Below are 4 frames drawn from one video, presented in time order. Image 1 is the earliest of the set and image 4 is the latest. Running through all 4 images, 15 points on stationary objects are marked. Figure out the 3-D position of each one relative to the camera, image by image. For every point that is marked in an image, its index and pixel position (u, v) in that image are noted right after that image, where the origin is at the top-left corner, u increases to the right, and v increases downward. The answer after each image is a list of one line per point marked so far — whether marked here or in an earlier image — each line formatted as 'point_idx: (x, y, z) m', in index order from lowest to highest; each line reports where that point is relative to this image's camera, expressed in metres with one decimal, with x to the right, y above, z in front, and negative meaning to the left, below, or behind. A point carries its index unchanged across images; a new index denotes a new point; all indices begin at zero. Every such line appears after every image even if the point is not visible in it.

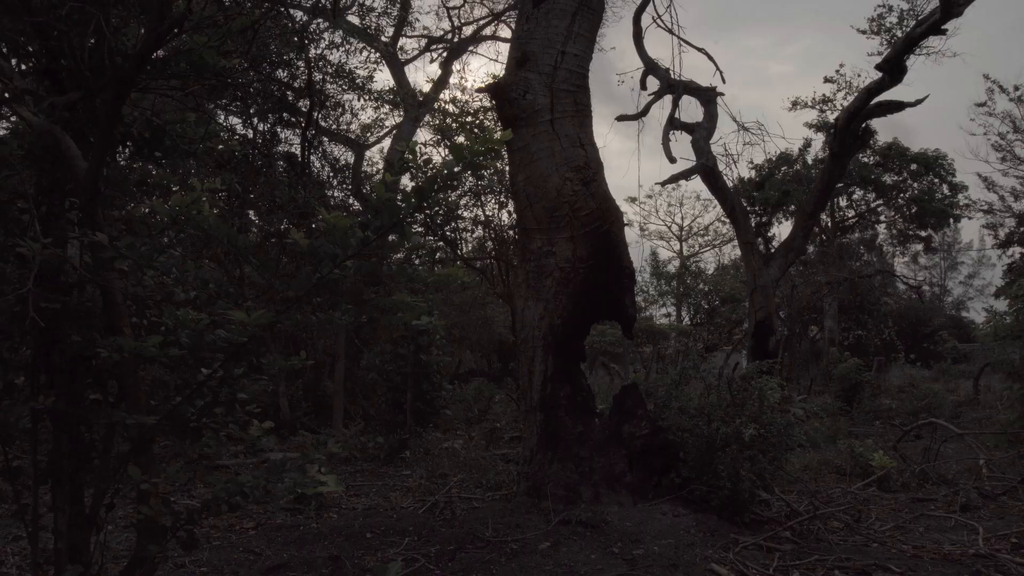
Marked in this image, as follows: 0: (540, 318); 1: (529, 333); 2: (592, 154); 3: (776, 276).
0: (+0.2, -0.2, +6.2) m
1: (+0.1, -0.3, +6.3) m
2: (+0.6, +1.0, +6.2) m
3: (+4.7, +0.1, +15.0) m
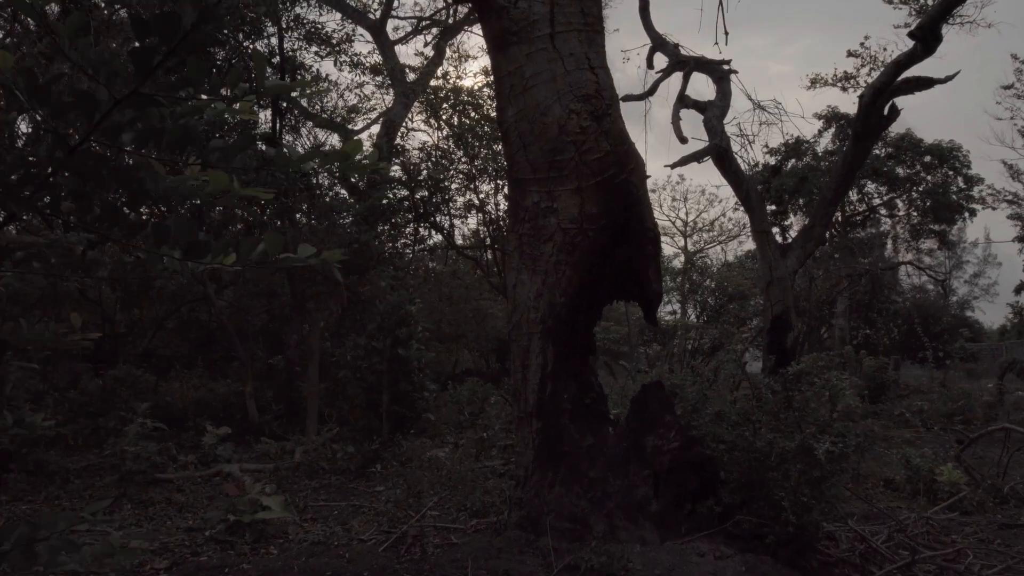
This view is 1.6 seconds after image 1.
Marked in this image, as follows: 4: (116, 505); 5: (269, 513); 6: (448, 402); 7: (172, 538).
0: (+0.1, 0.0, +4.8) m
1: (+0.1, -0.1, +4.8) m
2: (+0.5, +1.2, +4.7) m
3: (+4.6, +0.3, +13.5) m
4: (-3.4, -1.9, +7.1) m
5: (-1.6, -1.5, +5.6) m
6: (-0.9, -1.6, +11.5) m
7: (-2.4, -1.8, +5.9) m
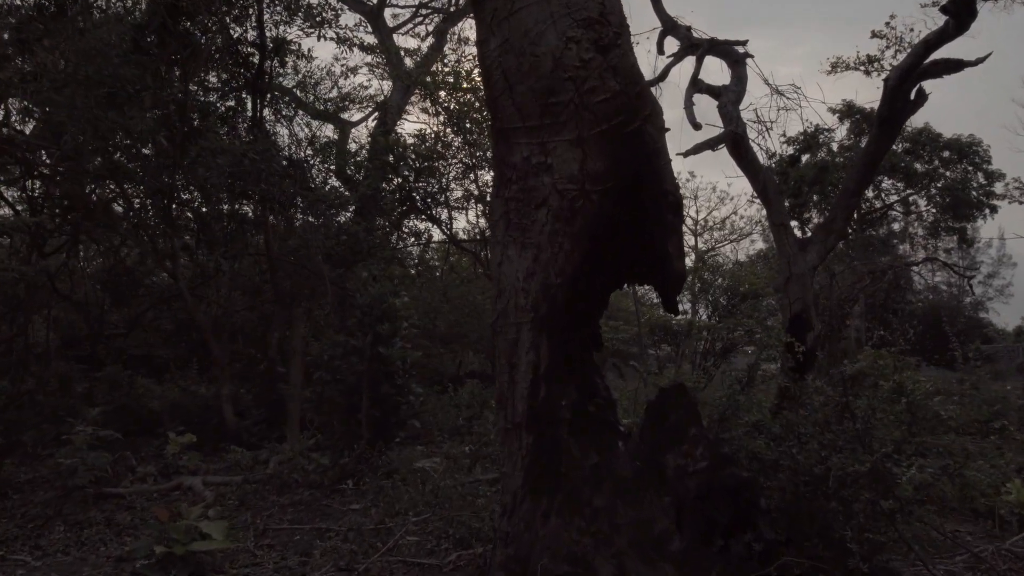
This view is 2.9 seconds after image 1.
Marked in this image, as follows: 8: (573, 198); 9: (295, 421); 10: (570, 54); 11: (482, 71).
0: (+0.1, +0.1, +3.8) m
1: (0.0, 0.0, +3.9) m
2: (+0.5, +1.3, +3.7) m
3: (+4.6, +0.4, +12.5) m
4: (-3.4, -1.8, +6.2) m
5: (-1.7, -1.4, +4.6) m
6: (-0.9, -1.5, +10.5) m
7: (-2.5, -1.7, +5.0) m
8: (+0.3, +0.4, +3.7) m
9: (-2.7, -1.7, +10.5) m
10: (+0.3, +1.0, +3.6) m
11: (-0.1, +1.0, +3.9) m
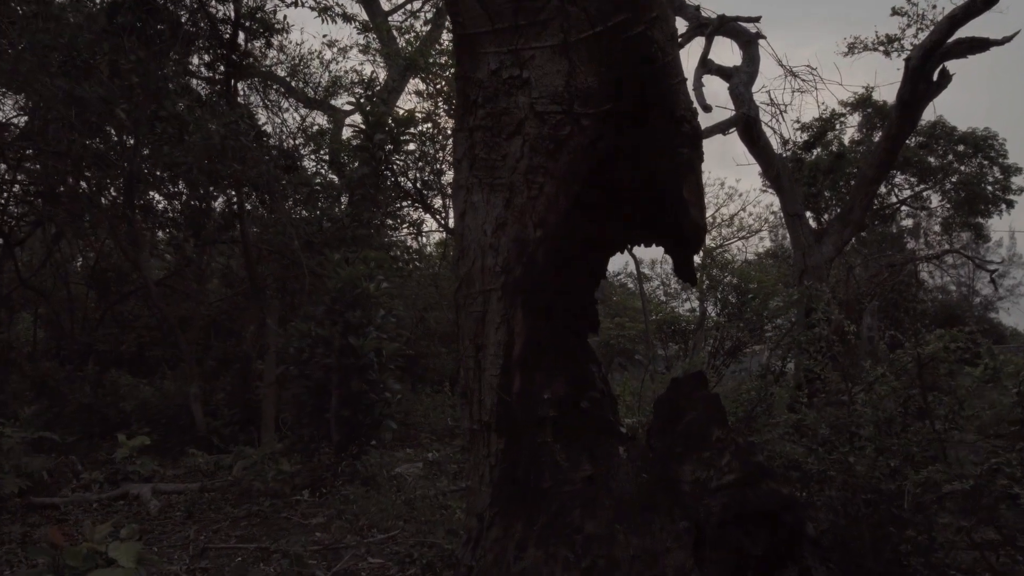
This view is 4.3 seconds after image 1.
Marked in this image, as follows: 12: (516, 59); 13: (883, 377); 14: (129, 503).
0: (-0.1, +0.2, +2.9) m
1: (-0.1, +0.1, +2.9) m
2: (+0.3, +1.4, +2.8) m
3: (+4.5, +0.5, +11.6) m
4: (-3.5, -1.6, +5.3) m
5: (-1.8, -1.3, +3.7) m
6: (-1.0, -1.4, +9.6) m
7: (-2.6, -1.6, +4.1) m
8: (+0.2, +0.5, +2.8) m
9: (-2.8, -1.5, +9.6) m
10: (+0.1, +1.2, +2.7) m
11: (-0.3, +1.2, +3.0) m
12: (0.0, +0.8, +2.8) m
13: (+1.6, -0.4, +3.6) m
14: (-3.1, -1.7, +6.6) m
